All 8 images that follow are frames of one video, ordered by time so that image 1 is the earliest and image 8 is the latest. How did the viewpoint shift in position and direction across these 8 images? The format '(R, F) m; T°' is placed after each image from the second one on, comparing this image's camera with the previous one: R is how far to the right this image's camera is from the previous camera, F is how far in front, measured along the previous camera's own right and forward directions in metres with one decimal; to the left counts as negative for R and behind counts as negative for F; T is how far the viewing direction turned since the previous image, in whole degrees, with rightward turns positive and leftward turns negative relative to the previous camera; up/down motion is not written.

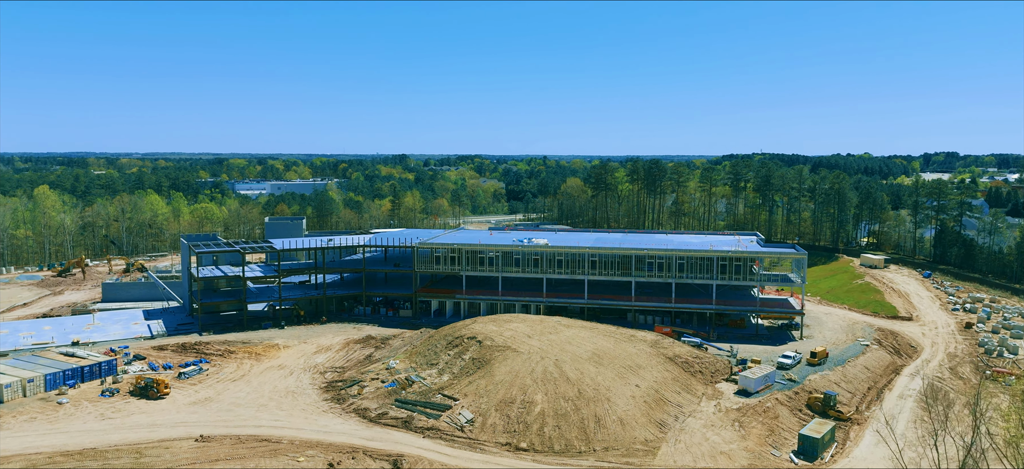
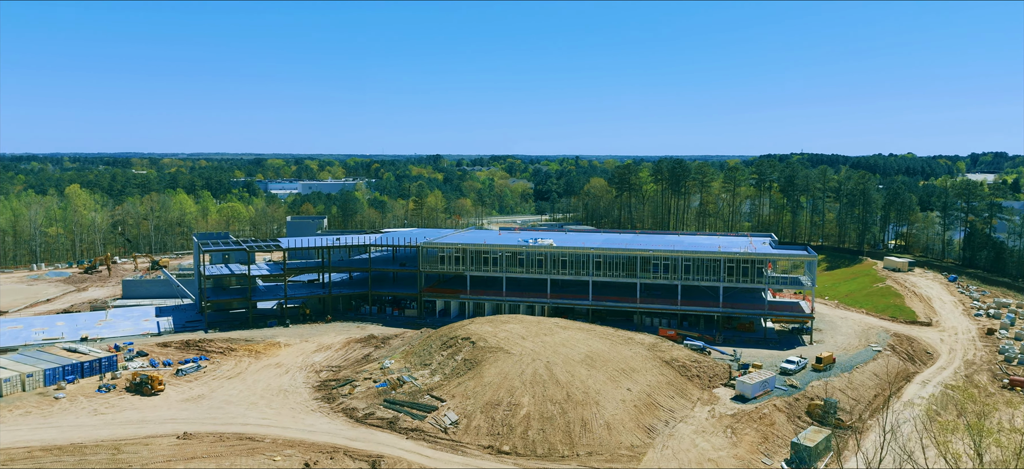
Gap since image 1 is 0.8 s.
(+1.9, +0.5) m; -2°
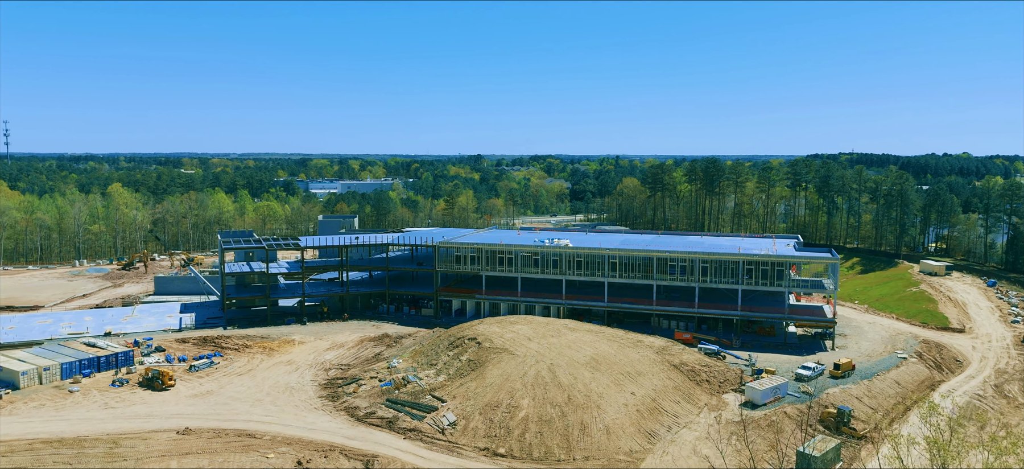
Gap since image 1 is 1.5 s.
(+1.6, +0.4) m; -3°
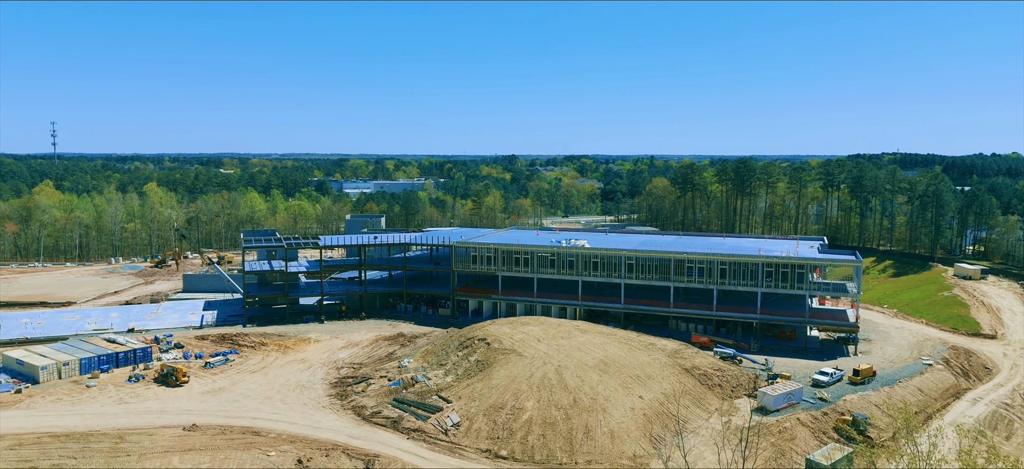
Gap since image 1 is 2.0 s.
(+1.1, +0.3) m; -3°
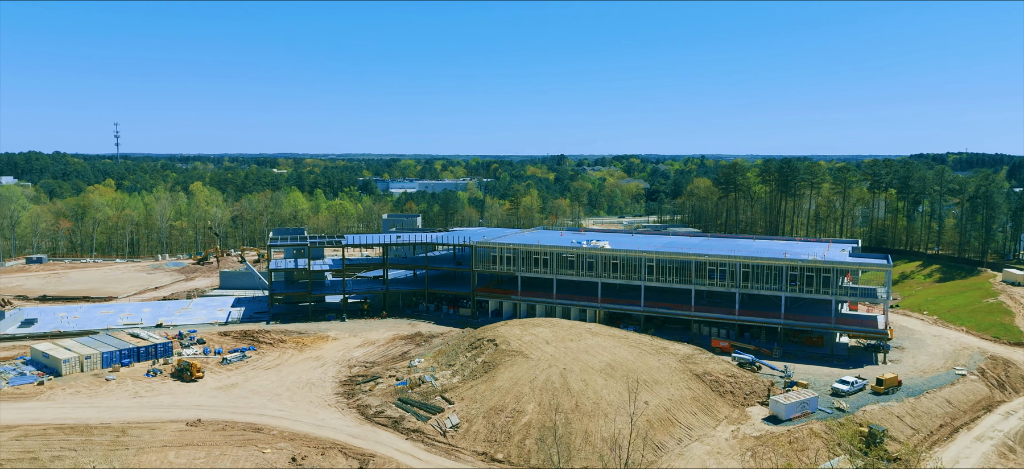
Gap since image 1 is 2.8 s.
(+1.8, +0.4) m; -4°
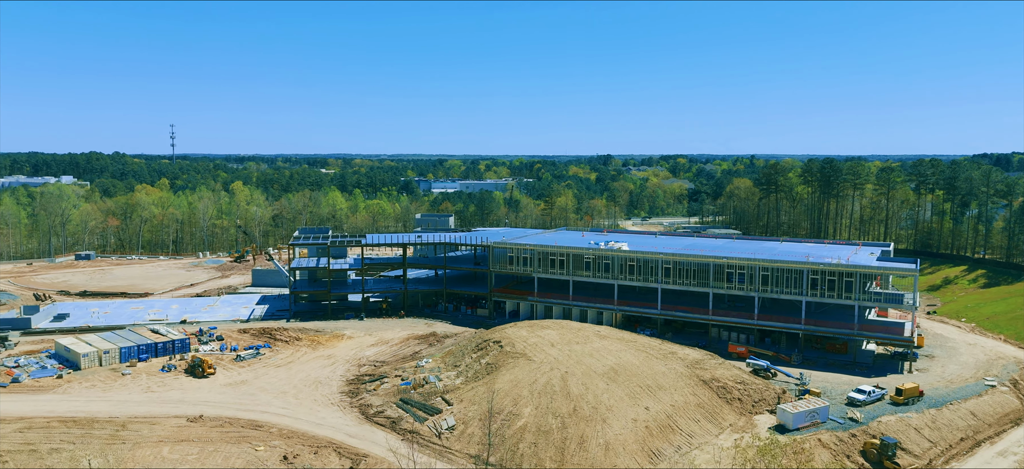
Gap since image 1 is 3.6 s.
(+1.9, +0.4) m; -3°
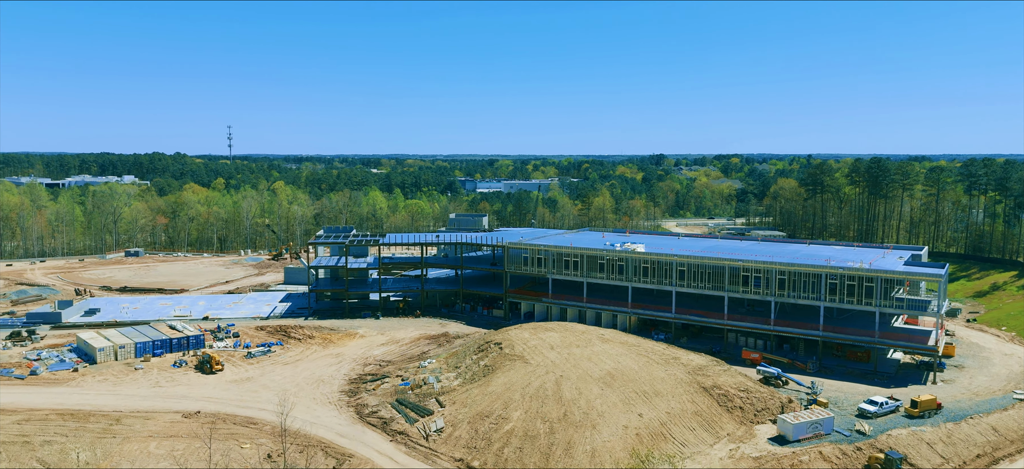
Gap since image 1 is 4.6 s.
(+2.3, +0.4) m; -4°
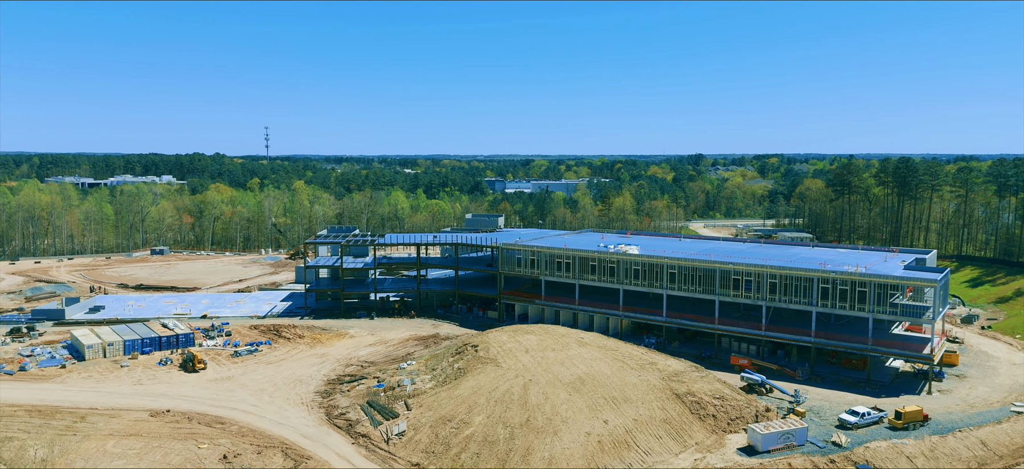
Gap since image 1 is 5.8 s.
(+2.8, +0.5) m; -2°
